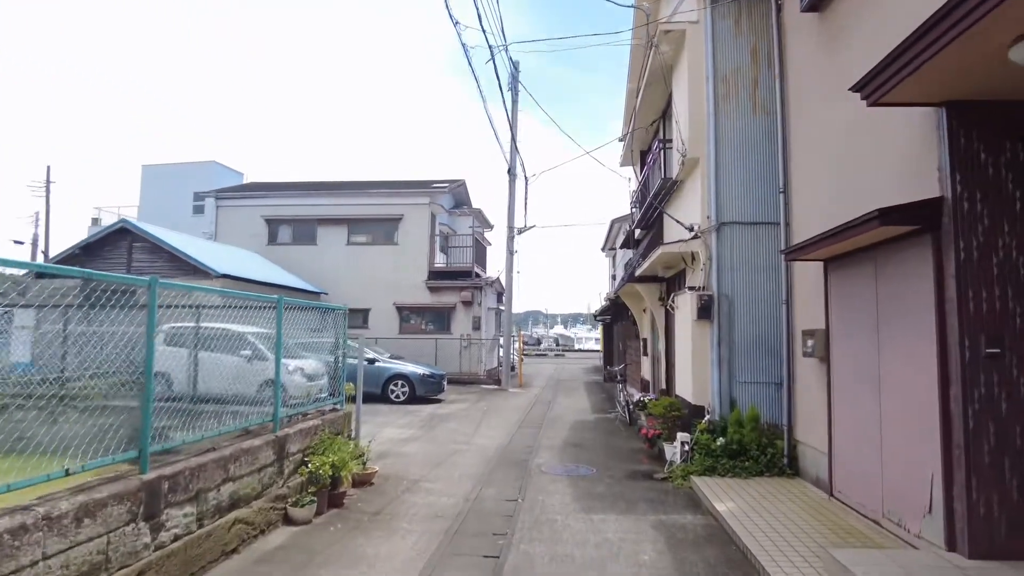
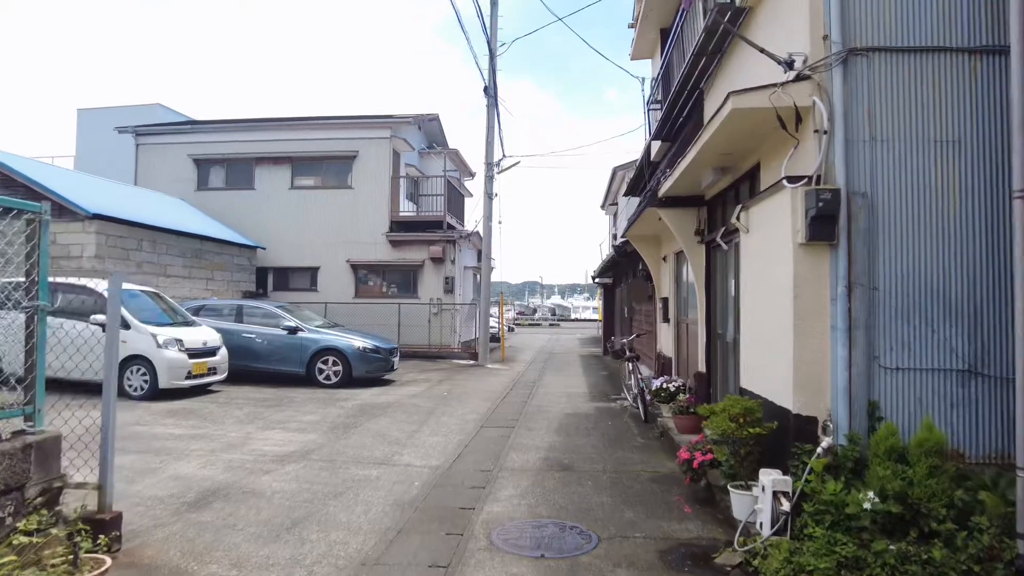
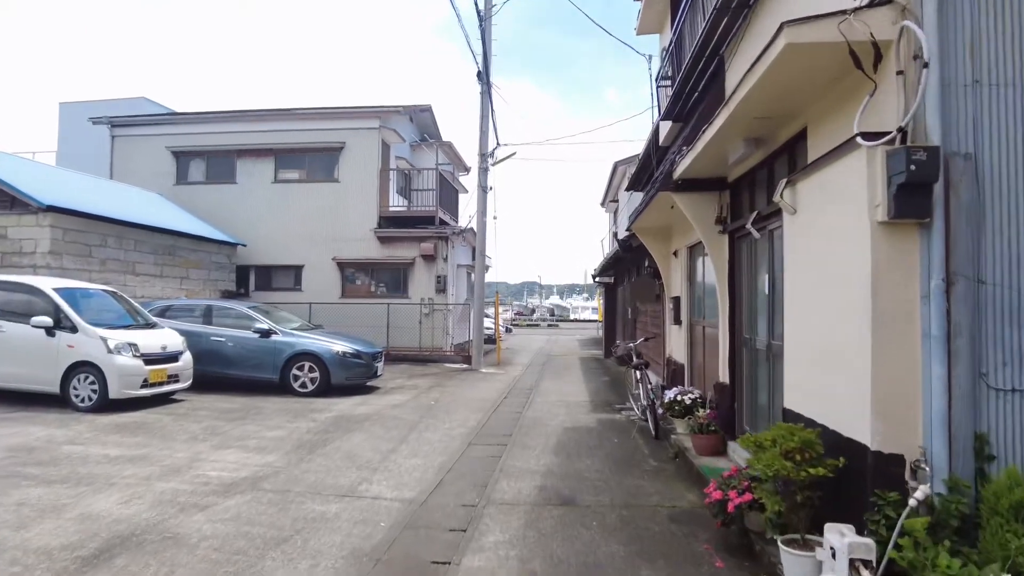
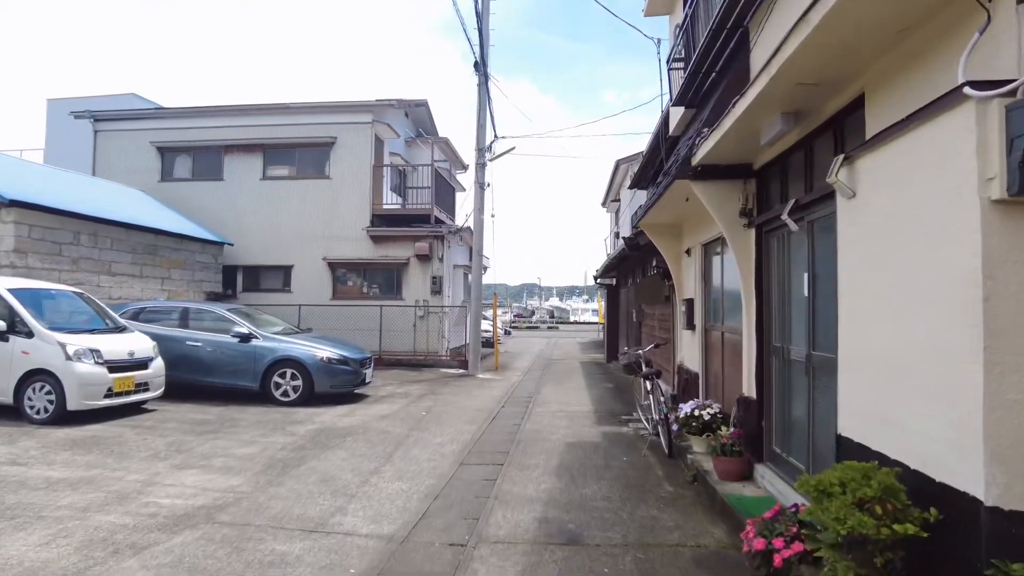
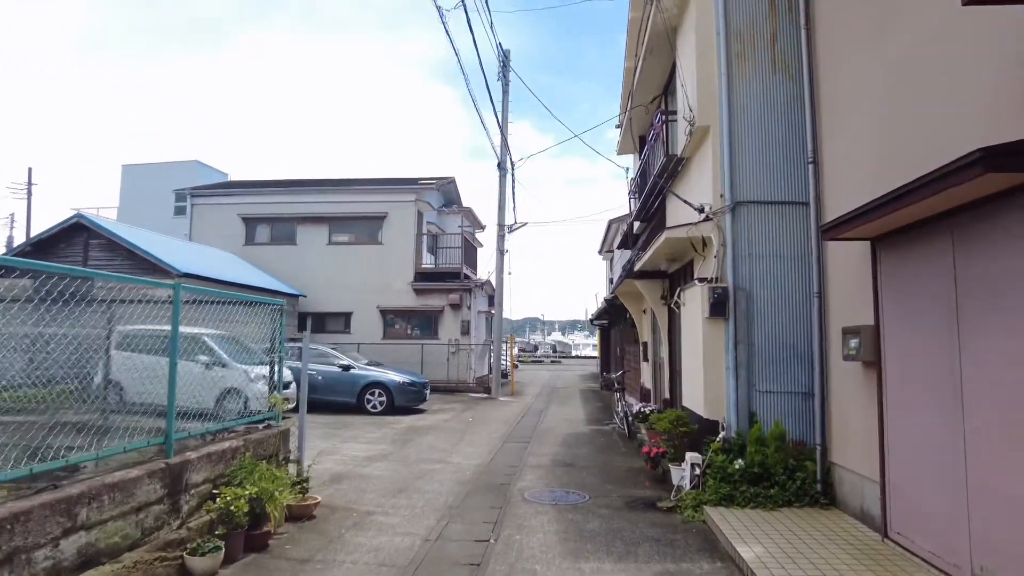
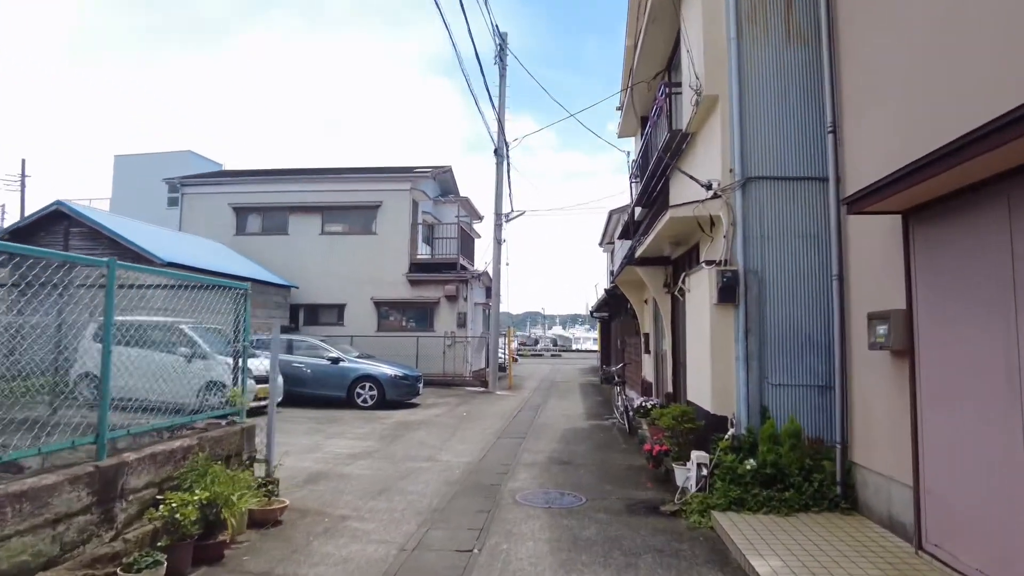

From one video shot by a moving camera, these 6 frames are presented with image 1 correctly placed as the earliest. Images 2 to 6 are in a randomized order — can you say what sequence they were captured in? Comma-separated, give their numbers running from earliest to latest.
5, 6, 2, 3, 4
